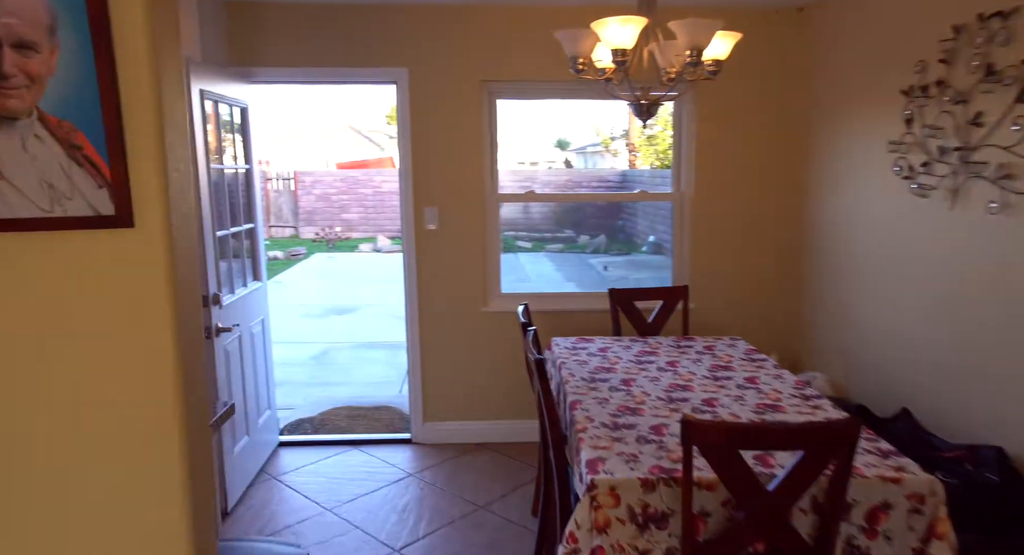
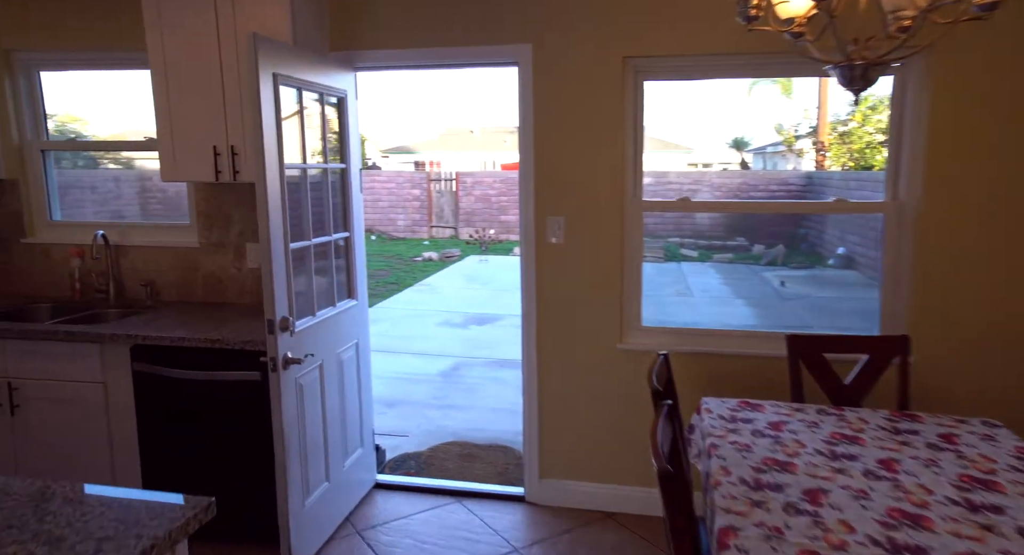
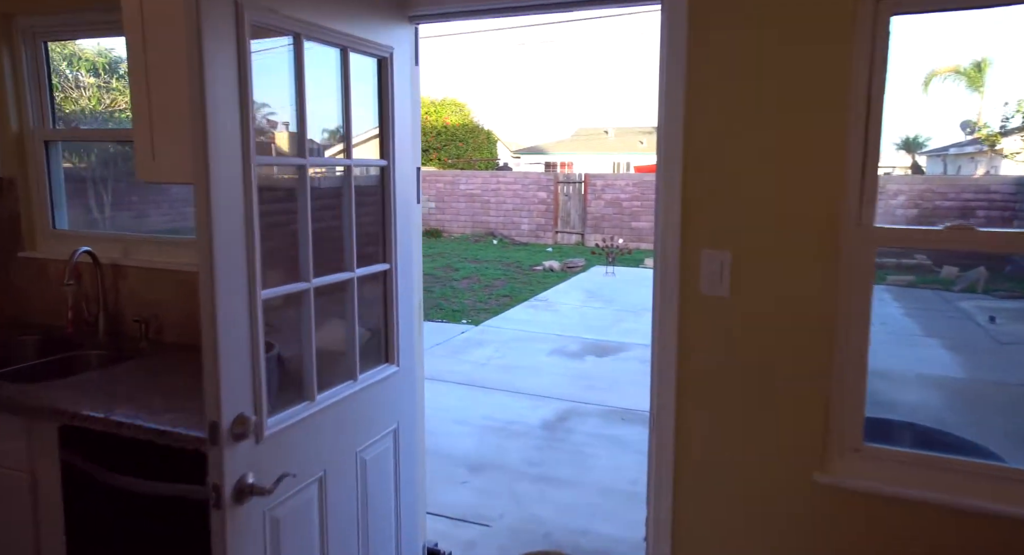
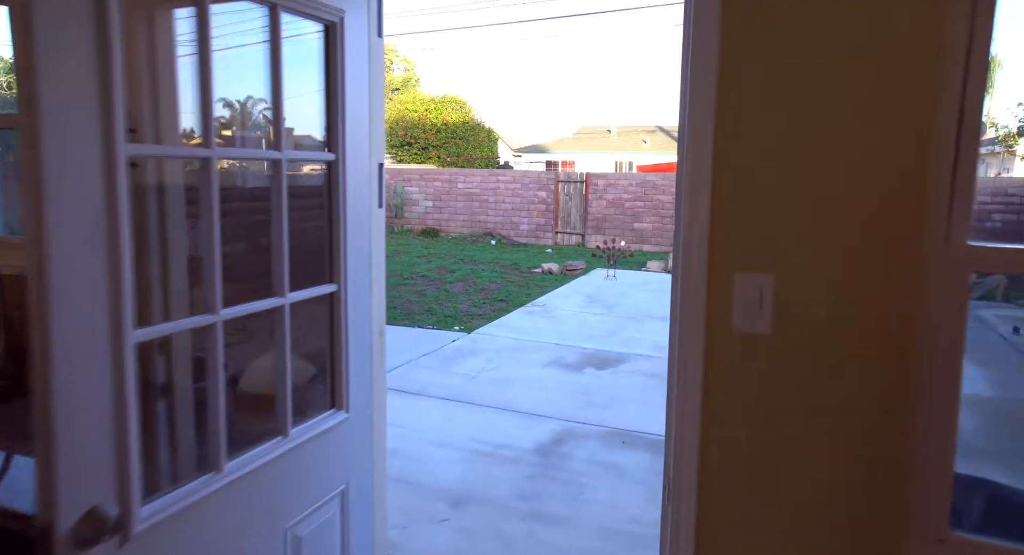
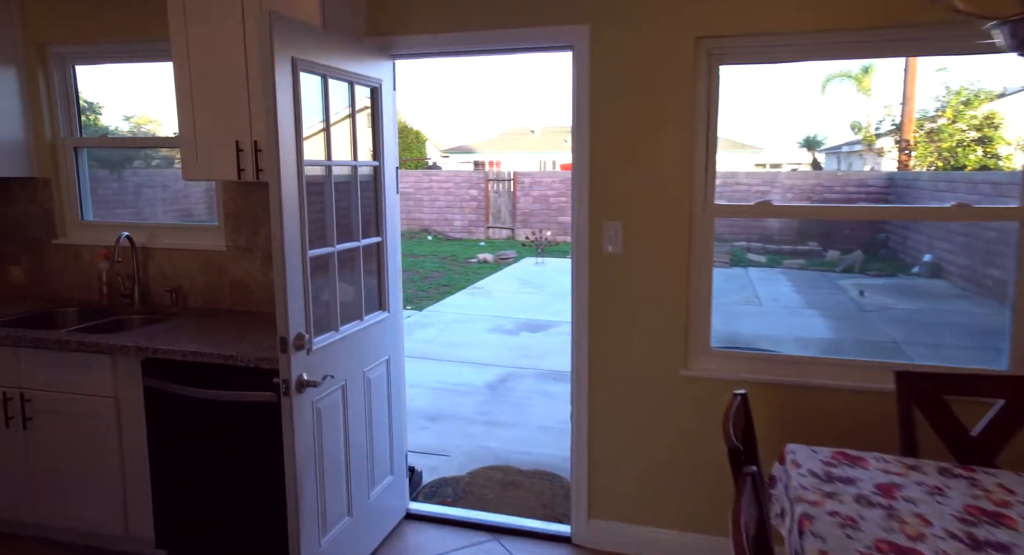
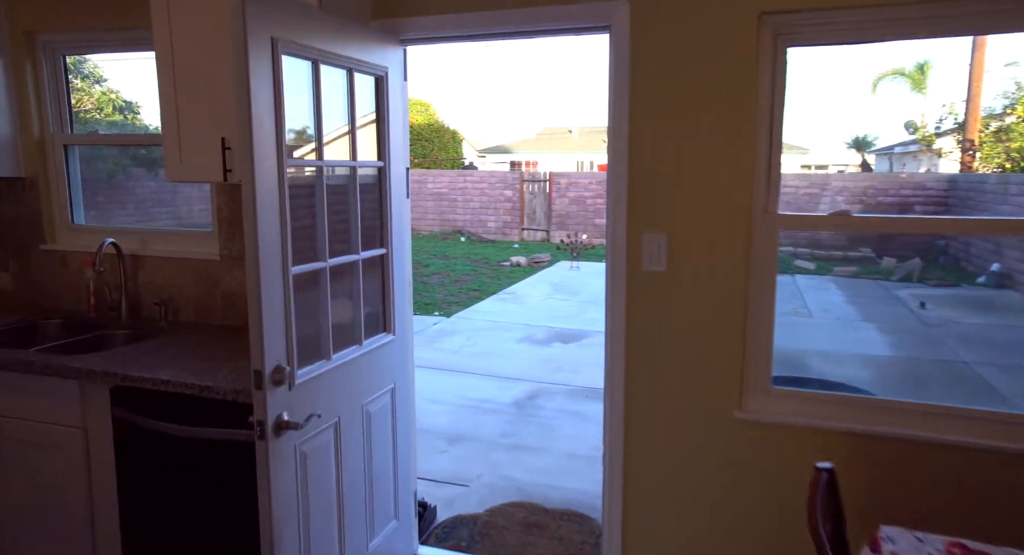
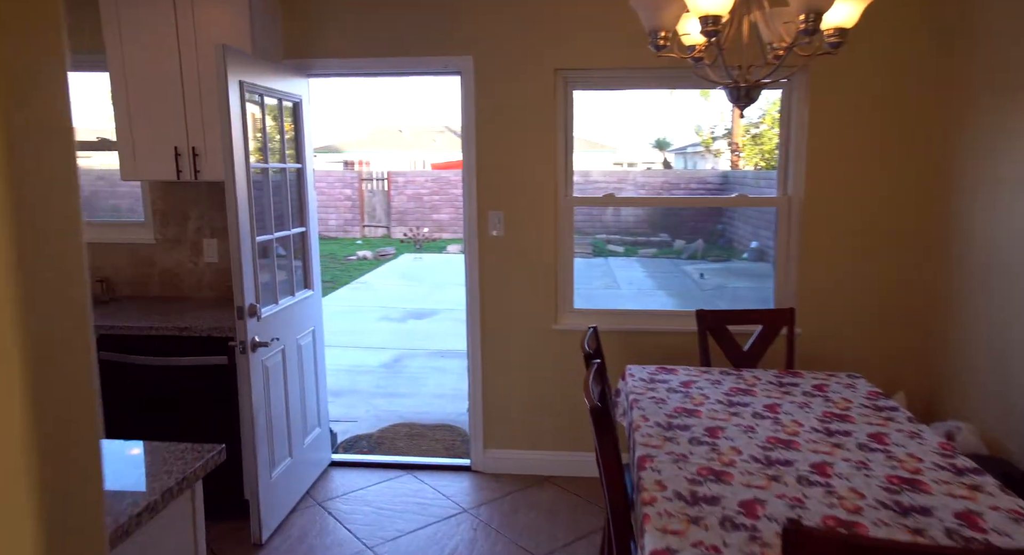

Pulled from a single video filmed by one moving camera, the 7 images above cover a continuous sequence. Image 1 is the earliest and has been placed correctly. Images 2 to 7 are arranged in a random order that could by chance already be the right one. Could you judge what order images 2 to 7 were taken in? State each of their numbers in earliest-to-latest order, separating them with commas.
7, 2, 5, 6, 3, 4
